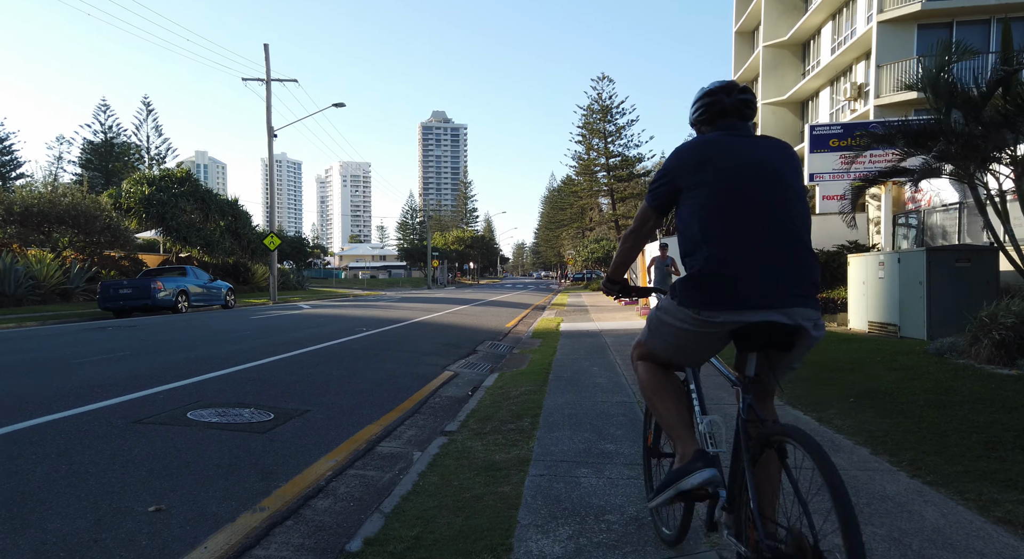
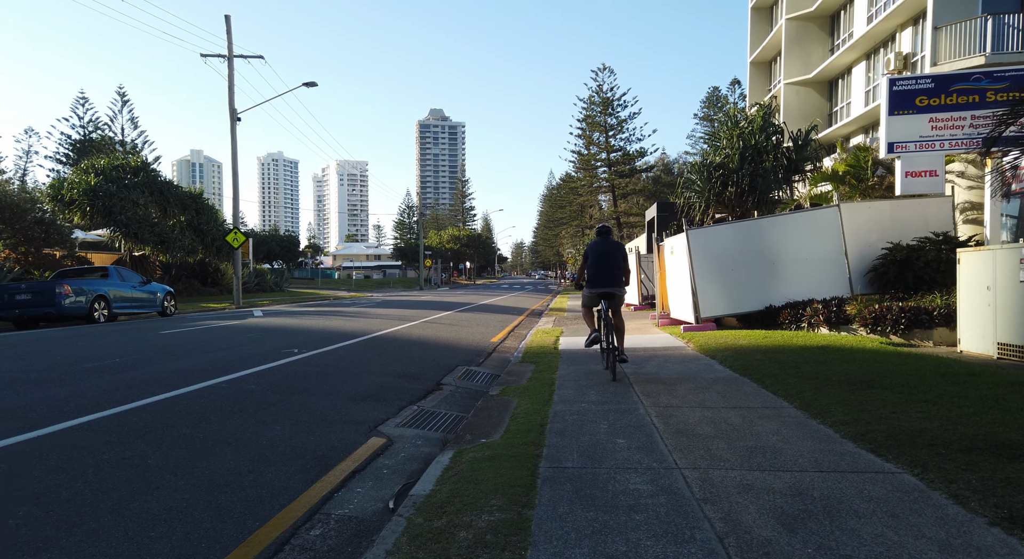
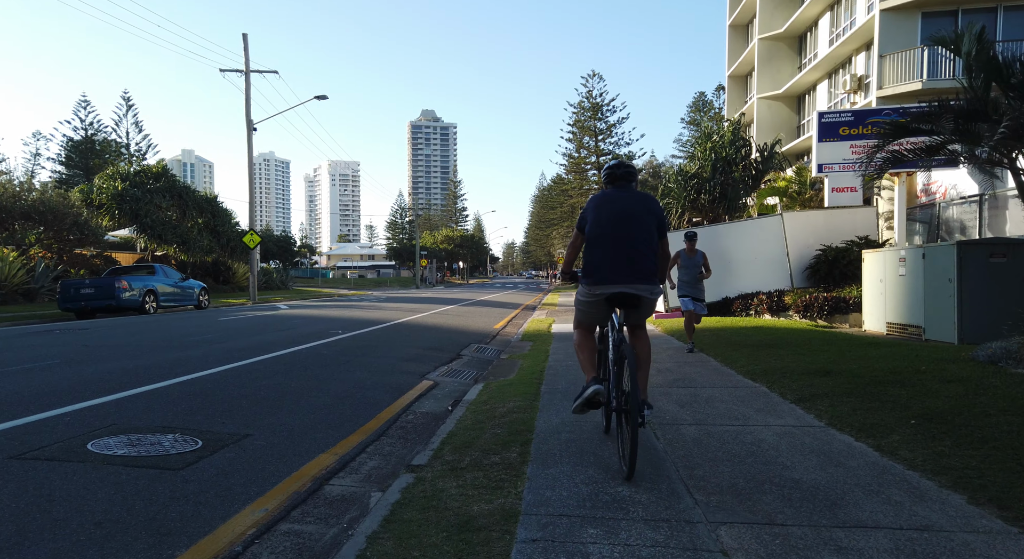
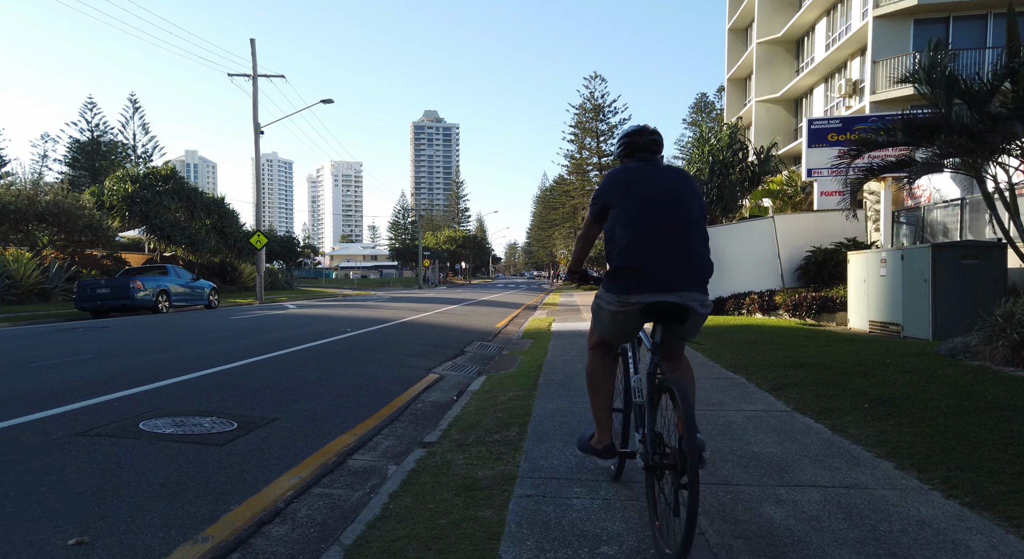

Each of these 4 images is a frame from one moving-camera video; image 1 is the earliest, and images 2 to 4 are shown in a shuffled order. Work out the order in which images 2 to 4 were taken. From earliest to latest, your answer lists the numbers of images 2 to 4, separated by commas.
4, 3, 2
